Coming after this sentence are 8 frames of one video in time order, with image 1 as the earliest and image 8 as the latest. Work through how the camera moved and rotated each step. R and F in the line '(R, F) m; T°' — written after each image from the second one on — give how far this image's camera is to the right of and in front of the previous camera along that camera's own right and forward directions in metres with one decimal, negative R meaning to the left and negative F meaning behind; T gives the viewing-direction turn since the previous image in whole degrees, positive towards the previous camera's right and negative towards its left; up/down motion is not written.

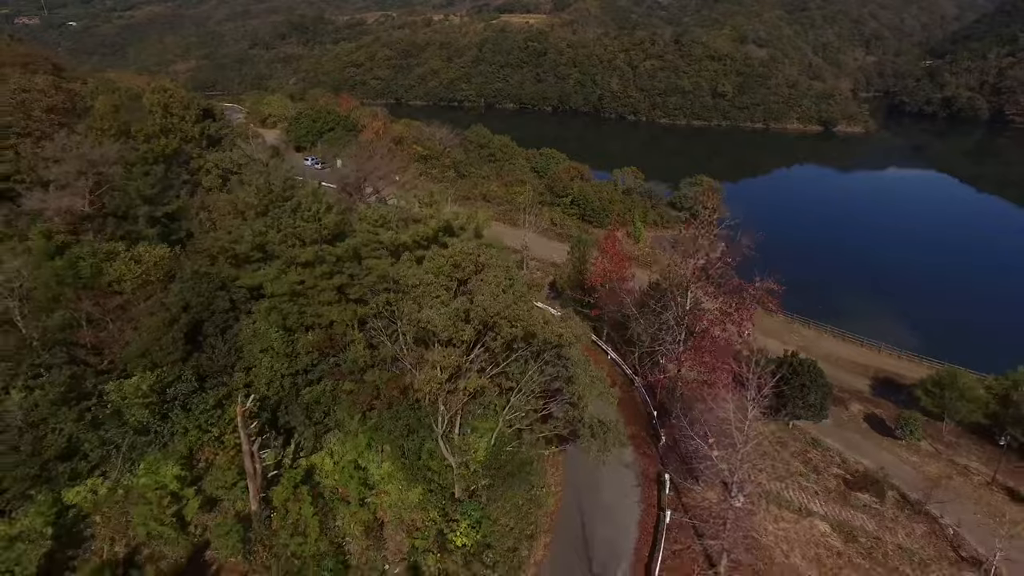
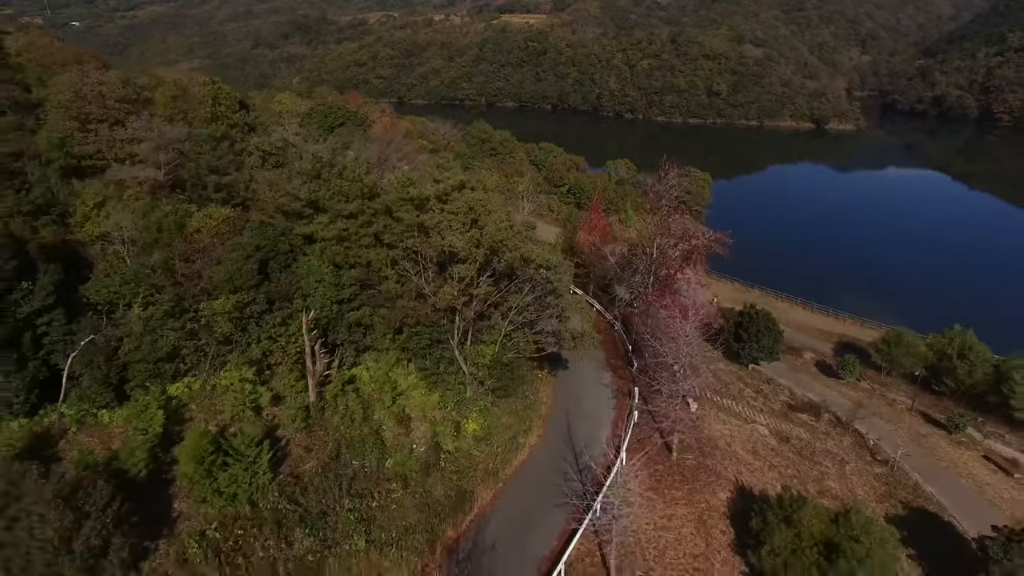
(0.0, -4.4) m; 0°
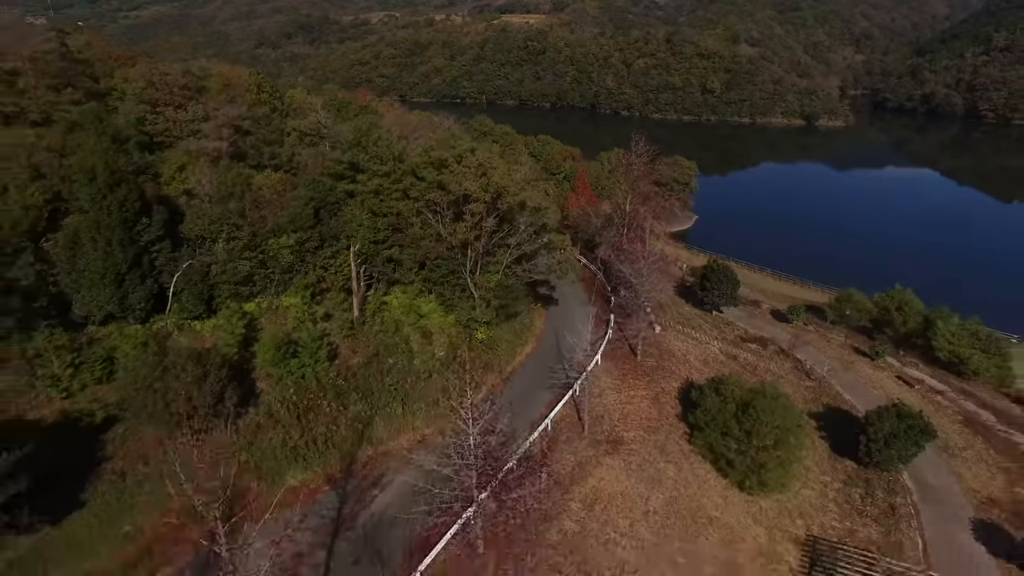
(0.0, -5.3) m; 0°
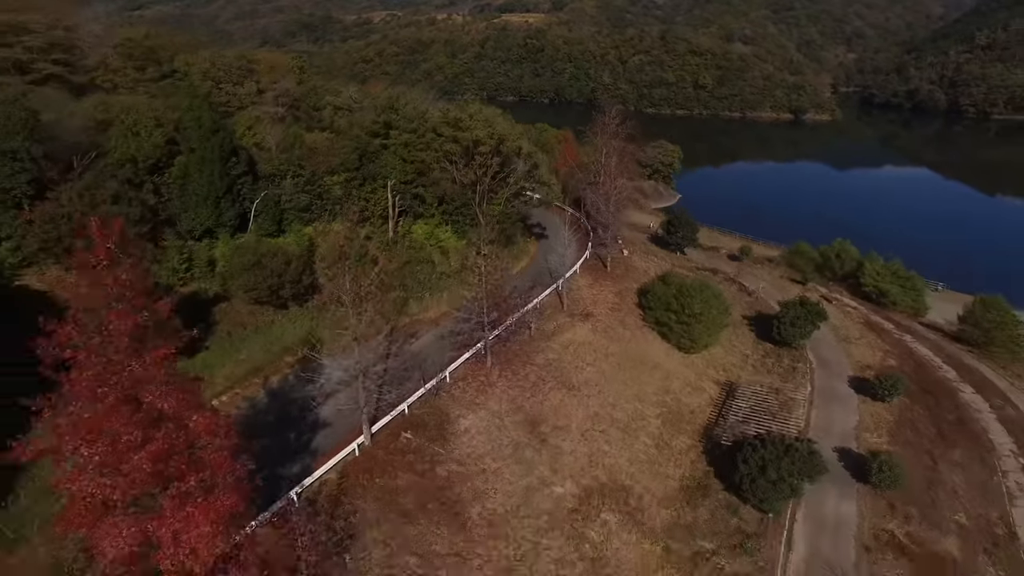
(0.0, -7.2) m; 0°
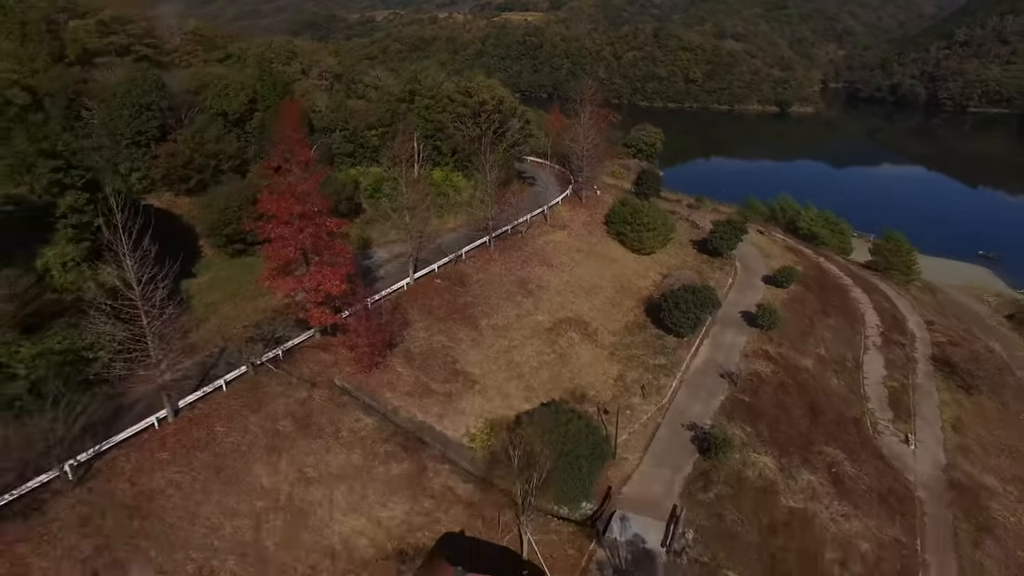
(+0.1, -9.2) m; 0°
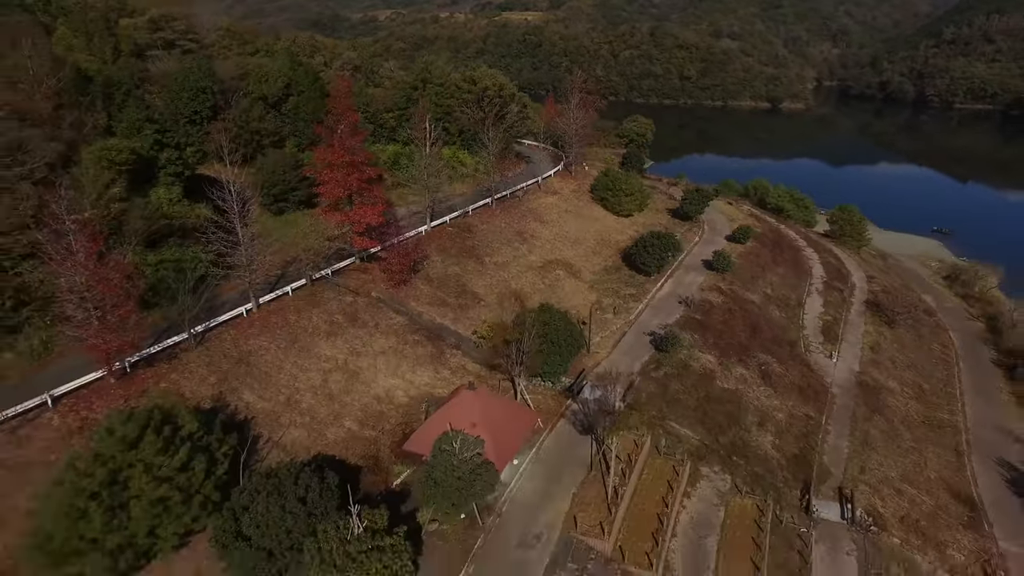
(+0.1, -6.2) m; 0°
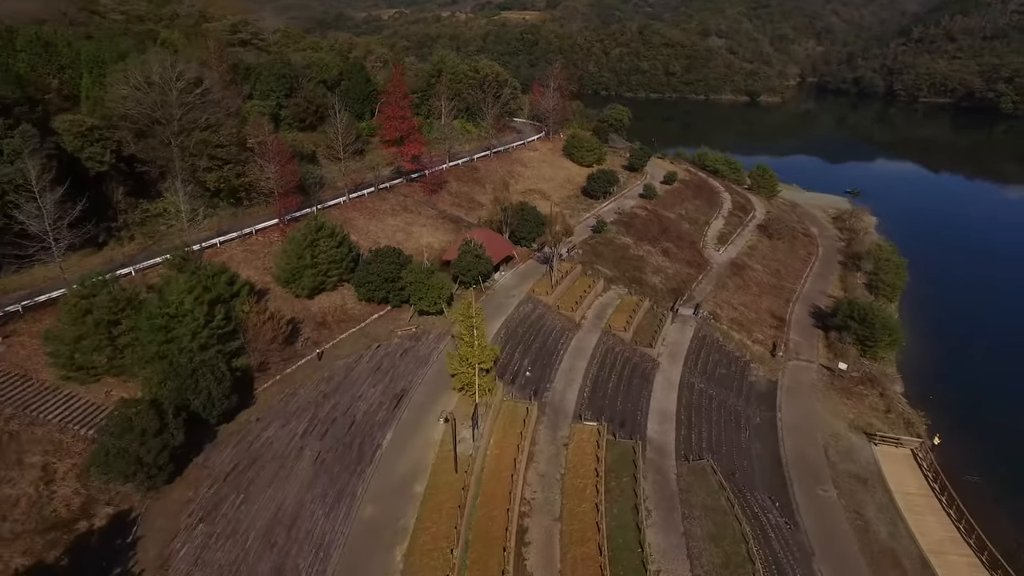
(+0.5, -15.9) m; 0°
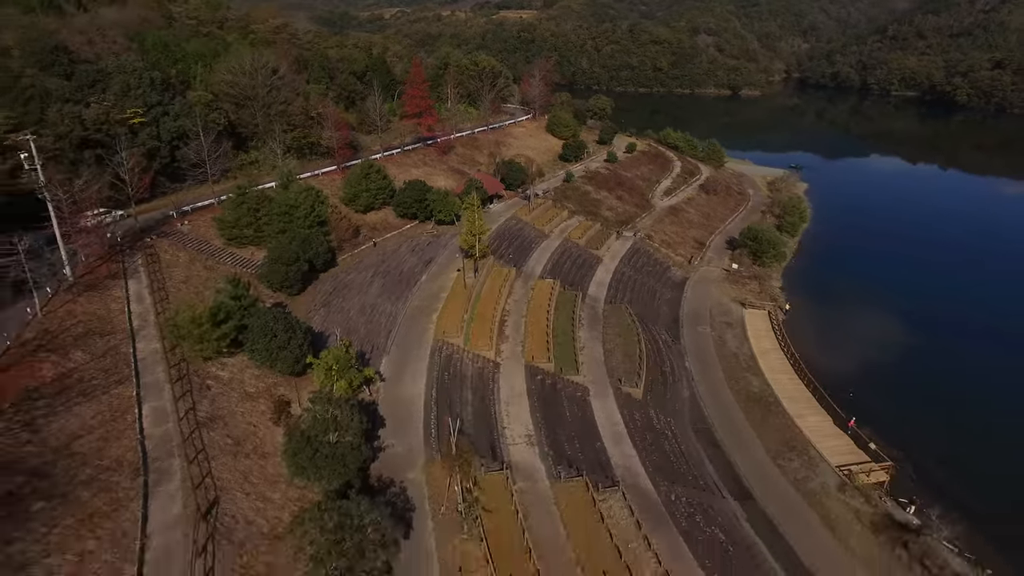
(+0.7, -14.4) m; 0°
